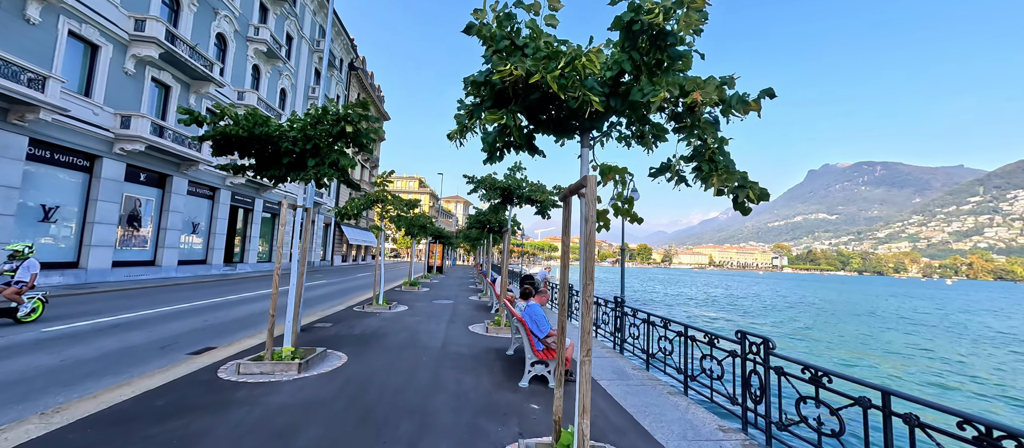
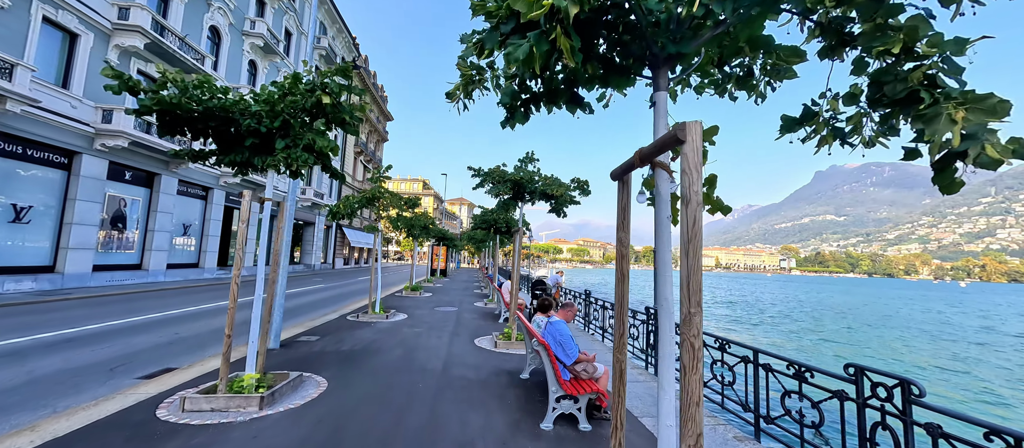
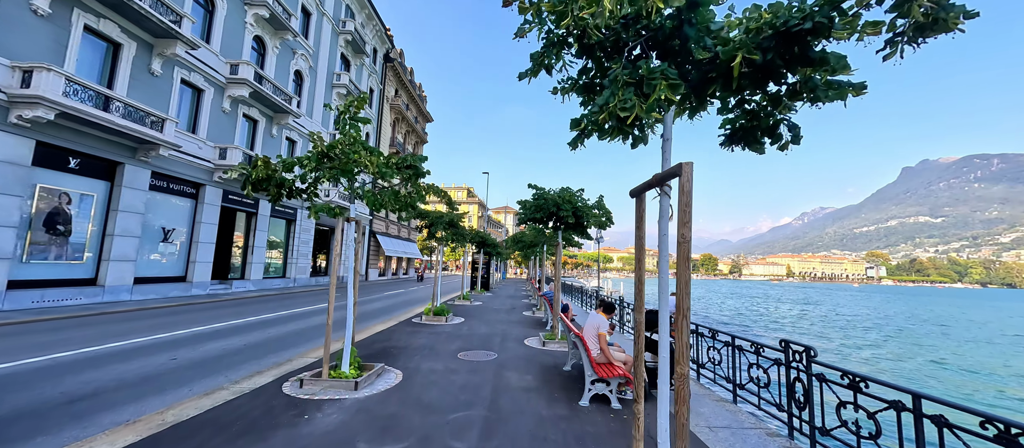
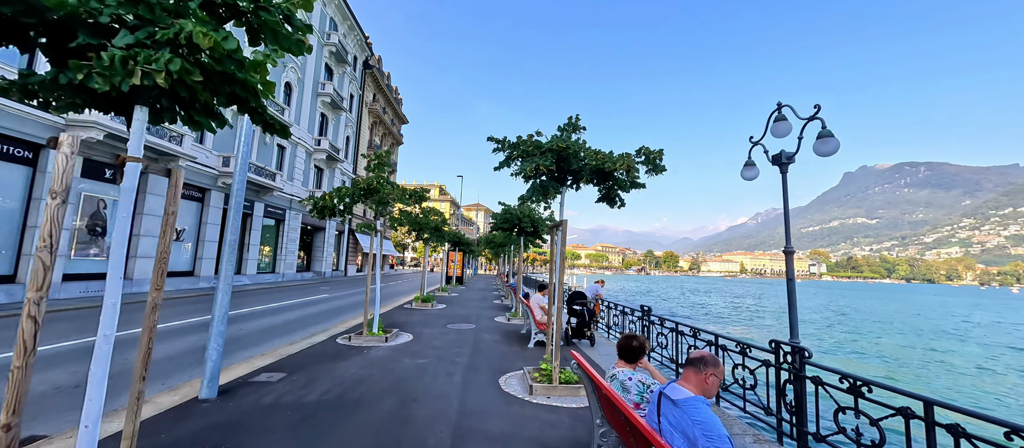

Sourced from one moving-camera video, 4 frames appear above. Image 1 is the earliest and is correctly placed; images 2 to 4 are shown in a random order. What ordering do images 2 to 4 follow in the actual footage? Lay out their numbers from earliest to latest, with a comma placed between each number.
2, 4, 3
